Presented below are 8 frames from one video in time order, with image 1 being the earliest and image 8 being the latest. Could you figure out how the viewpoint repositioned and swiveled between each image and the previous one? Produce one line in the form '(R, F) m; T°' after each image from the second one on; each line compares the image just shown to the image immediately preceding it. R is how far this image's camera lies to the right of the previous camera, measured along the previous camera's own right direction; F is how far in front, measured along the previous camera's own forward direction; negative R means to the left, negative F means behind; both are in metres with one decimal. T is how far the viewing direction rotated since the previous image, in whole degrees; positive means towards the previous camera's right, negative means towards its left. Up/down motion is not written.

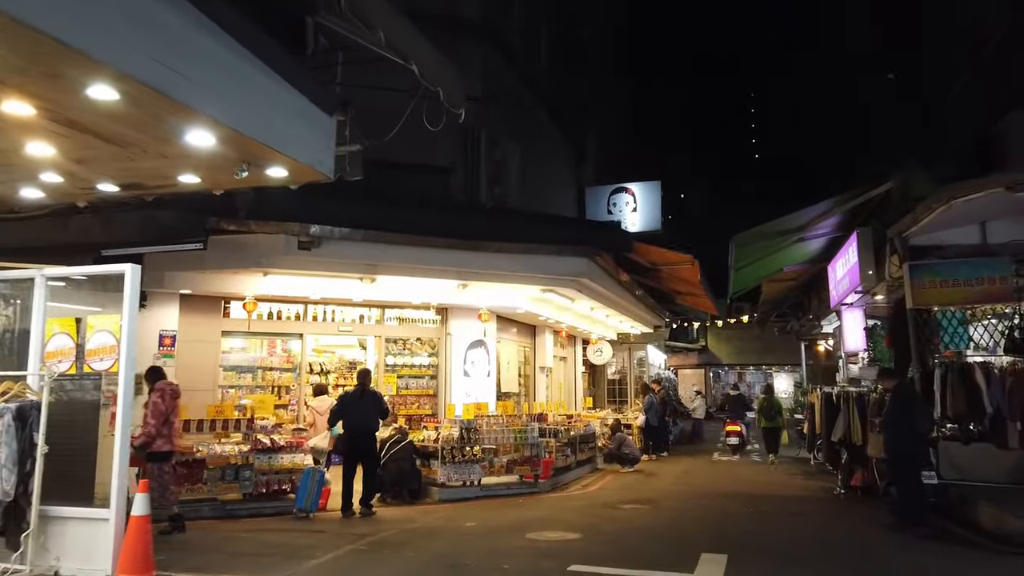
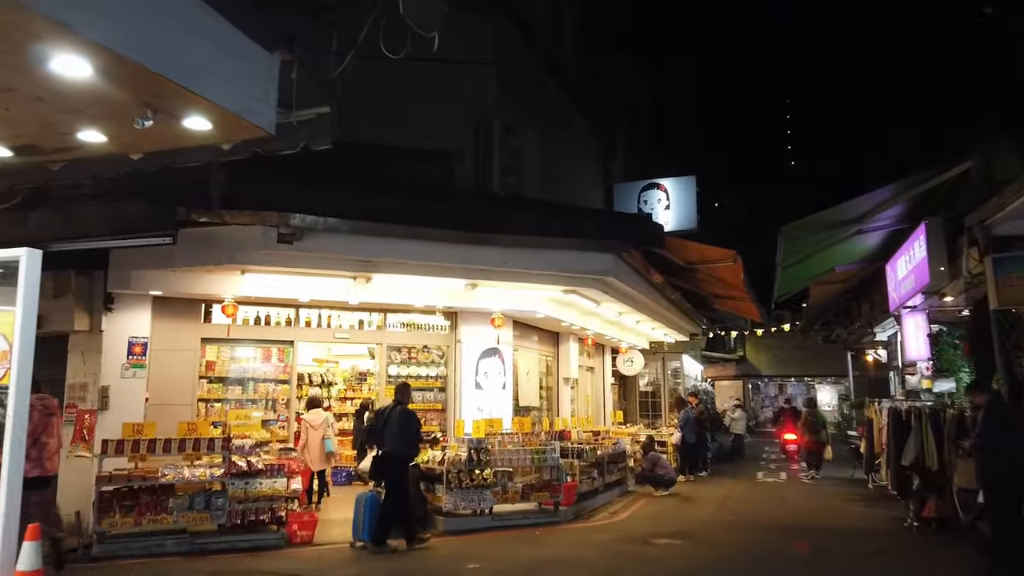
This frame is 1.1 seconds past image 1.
(+0.2, +1.4) m; -2°
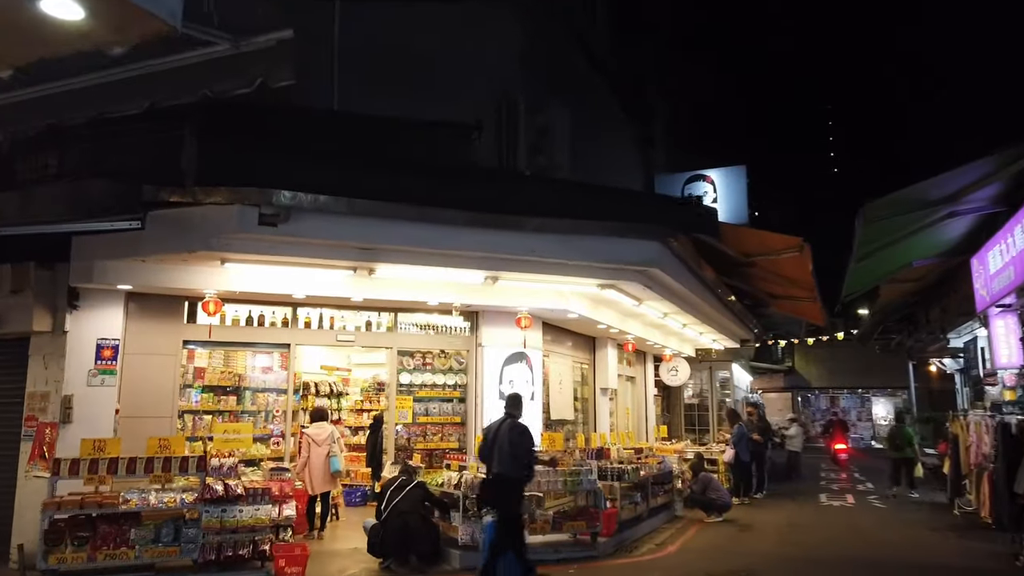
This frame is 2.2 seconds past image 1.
(+0.1, +1.4) m; -3°
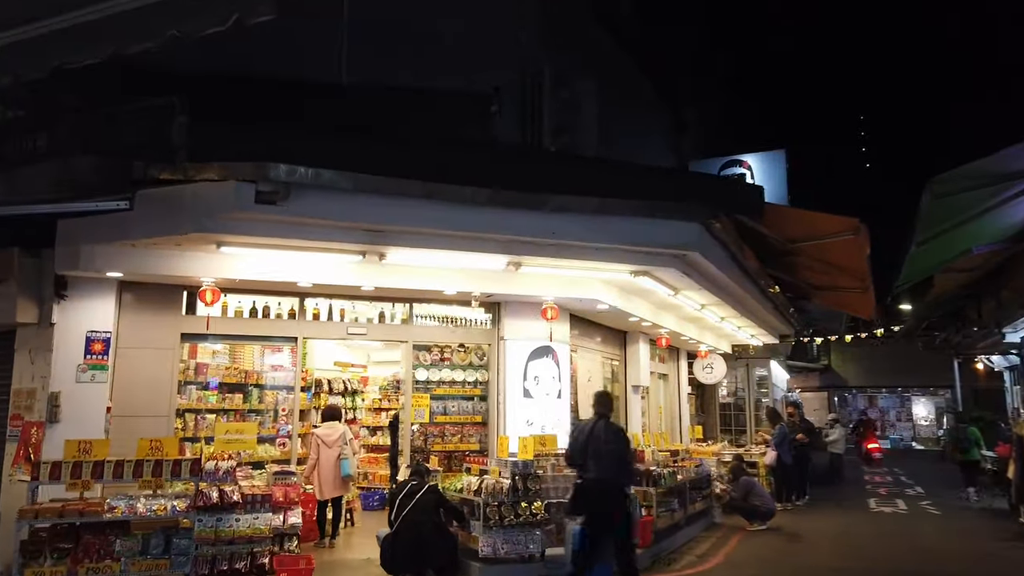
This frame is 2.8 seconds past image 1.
(0.0, +0.8) m; -2°
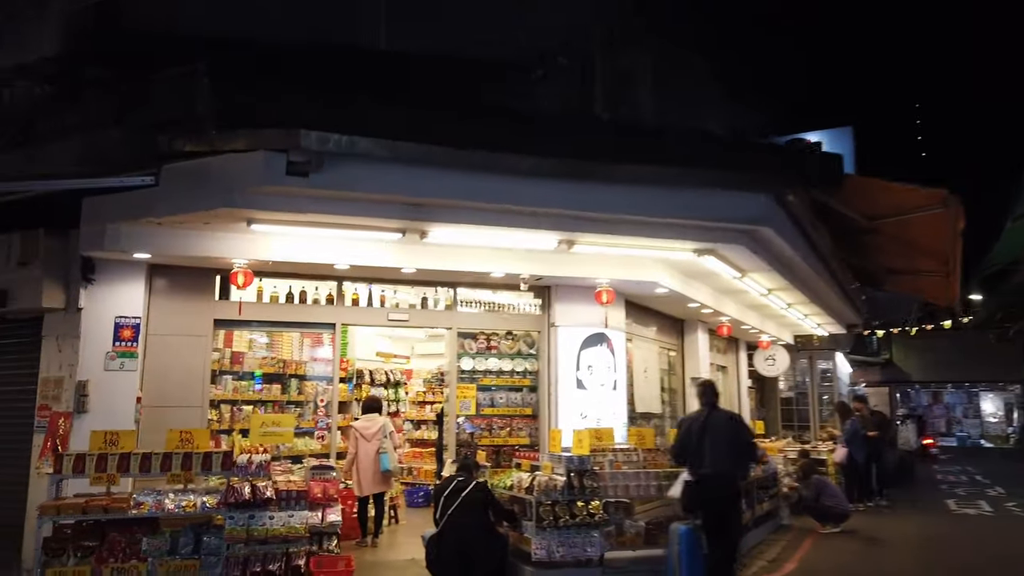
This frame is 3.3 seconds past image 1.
(-0.1, +0.6) m; -3°
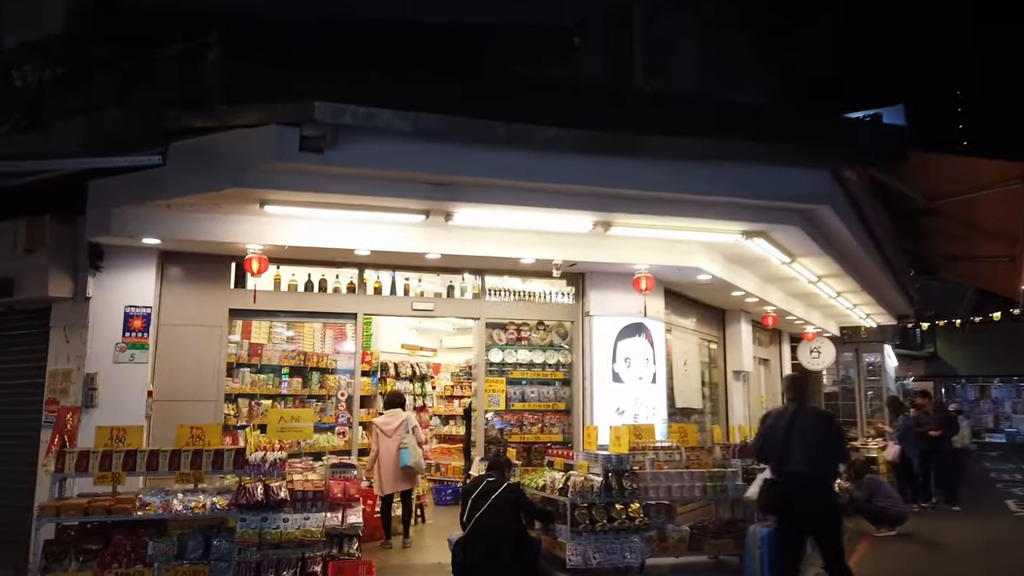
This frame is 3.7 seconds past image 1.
(0.0, +0.5) m; -2°
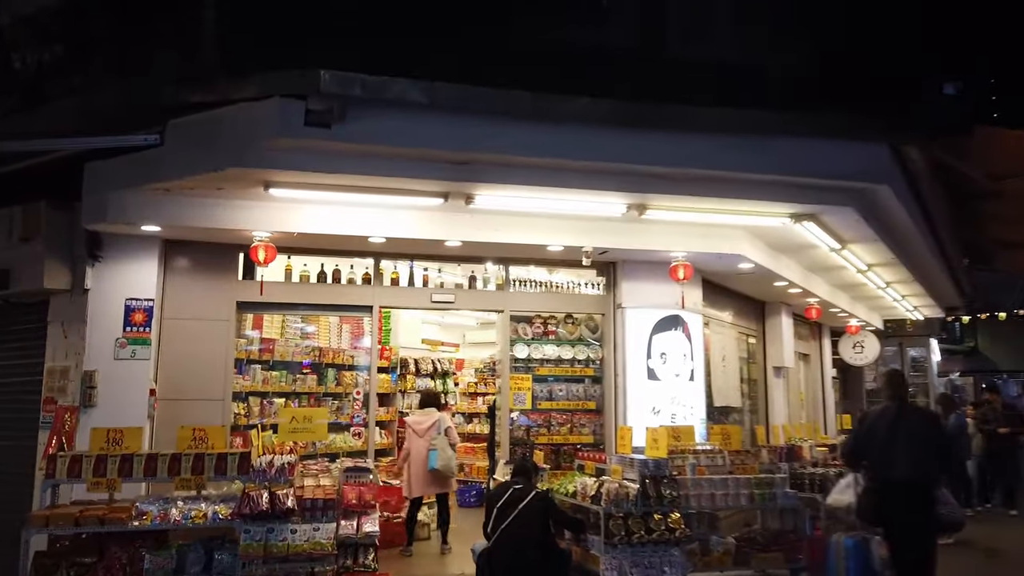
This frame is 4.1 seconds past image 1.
(0.0, +0.5) m; -2°
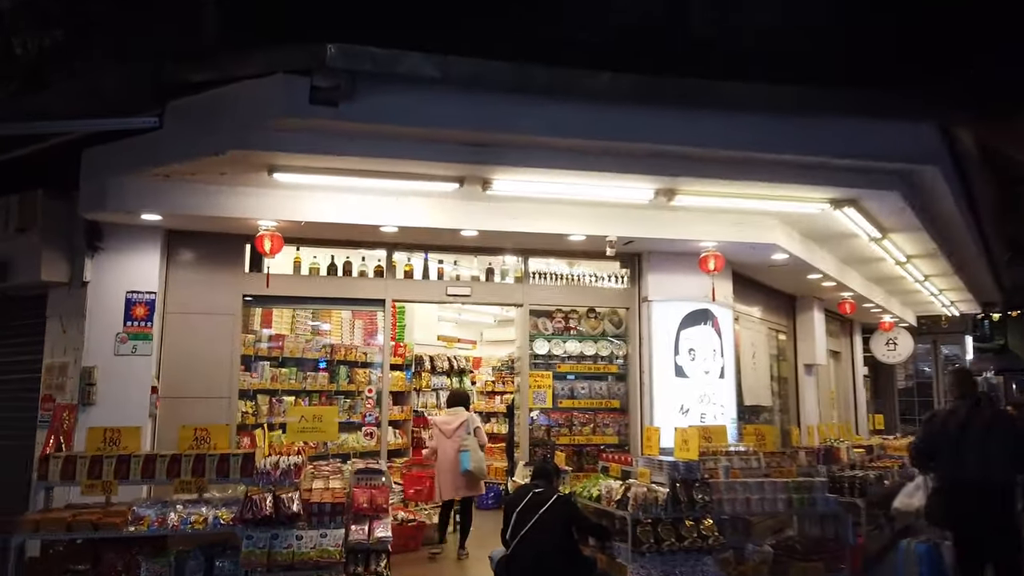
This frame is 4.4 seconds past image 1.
(0.0, +0.4) m; -1°
